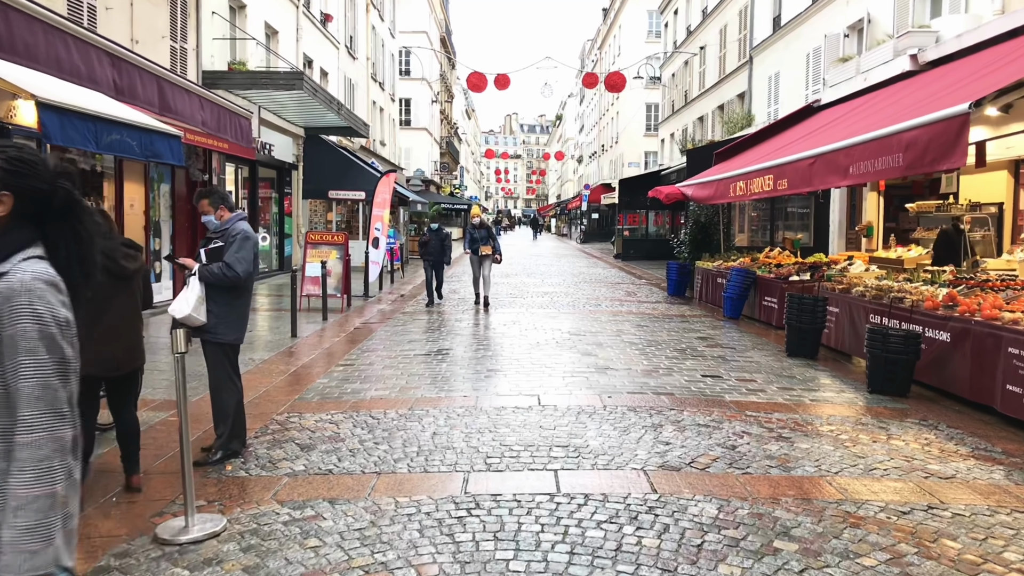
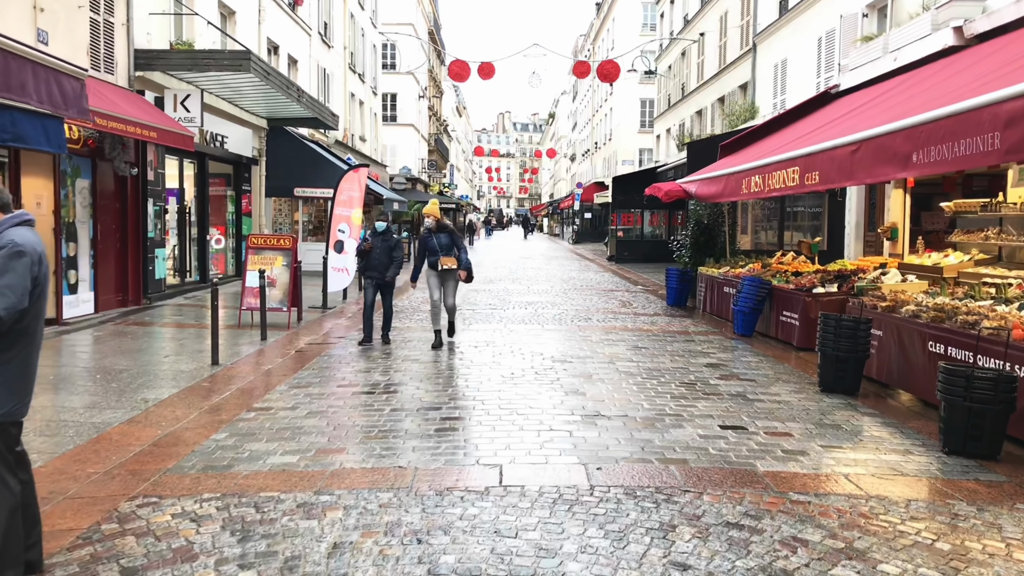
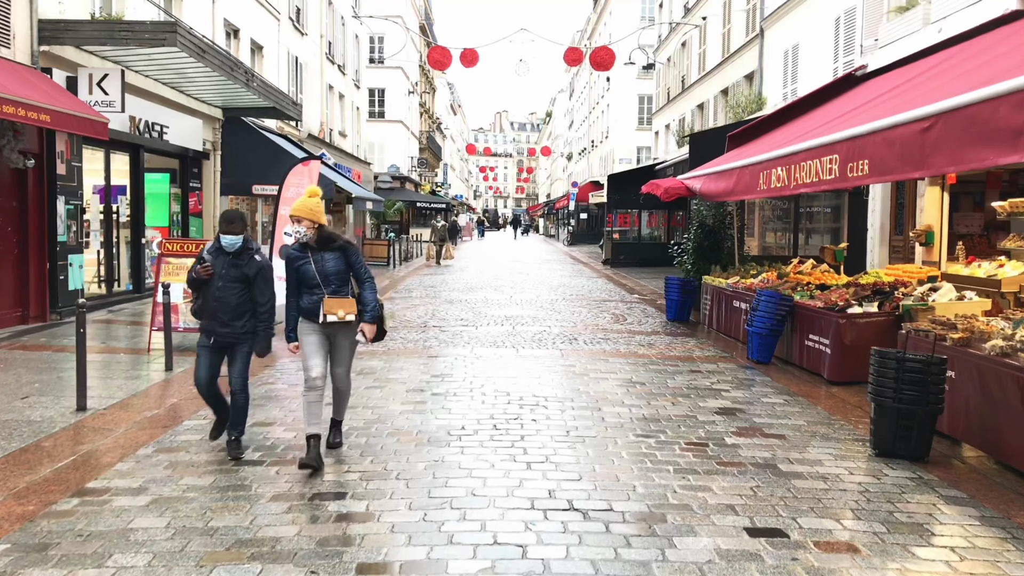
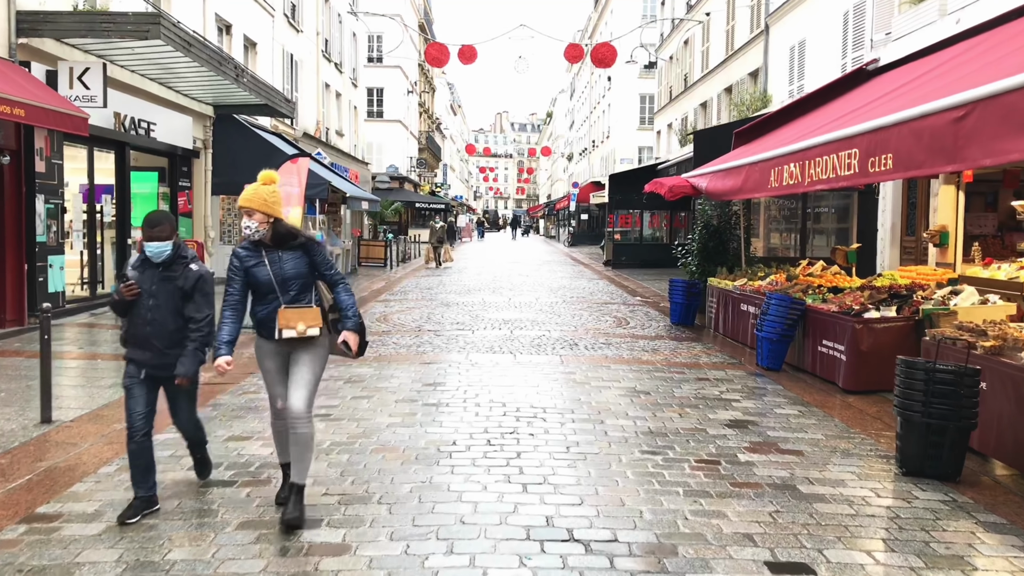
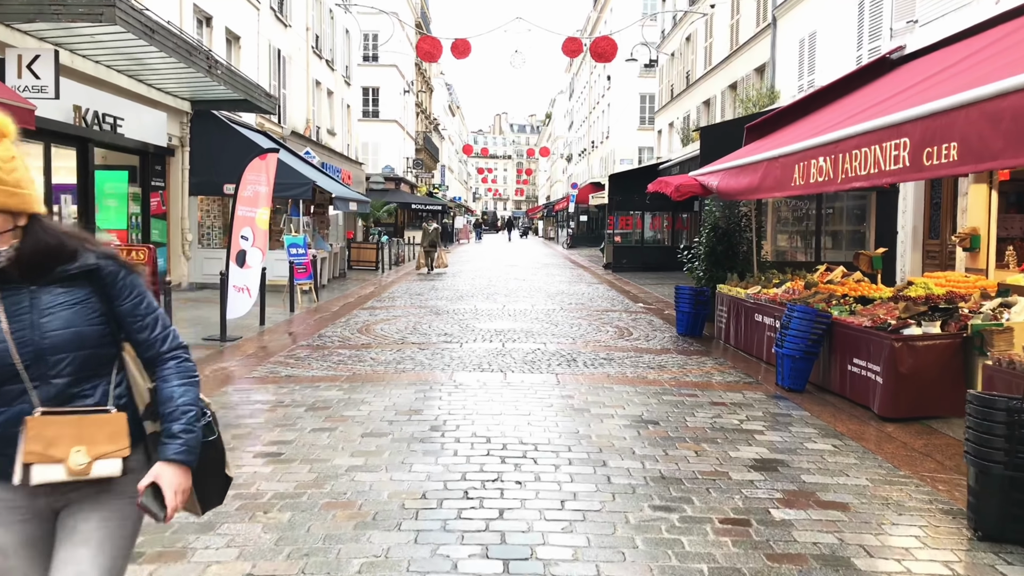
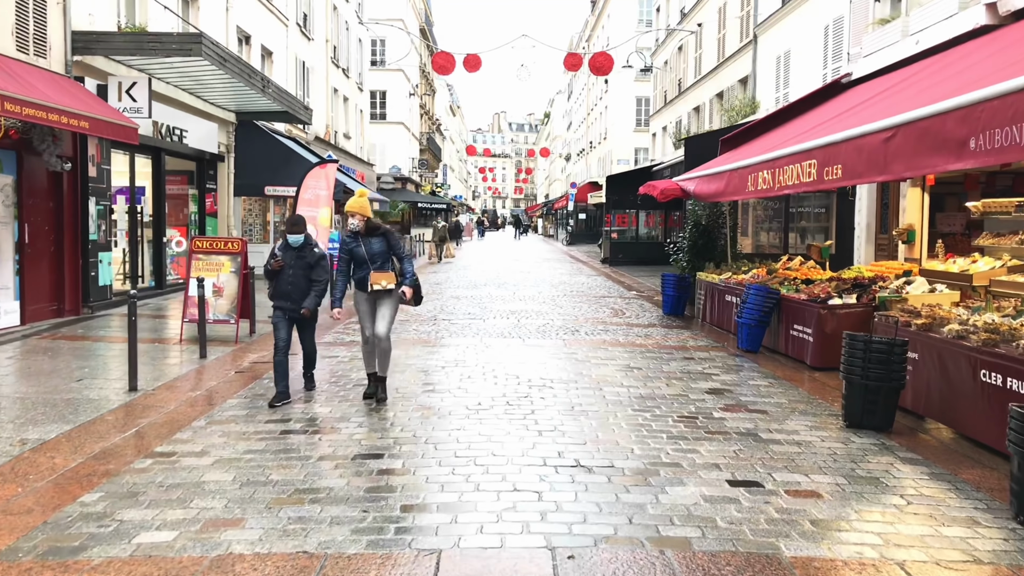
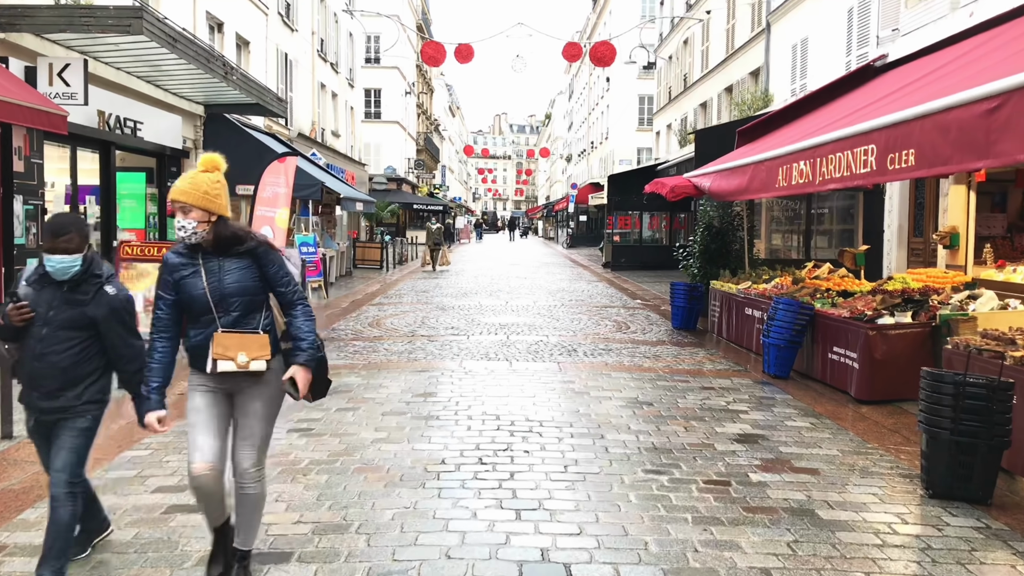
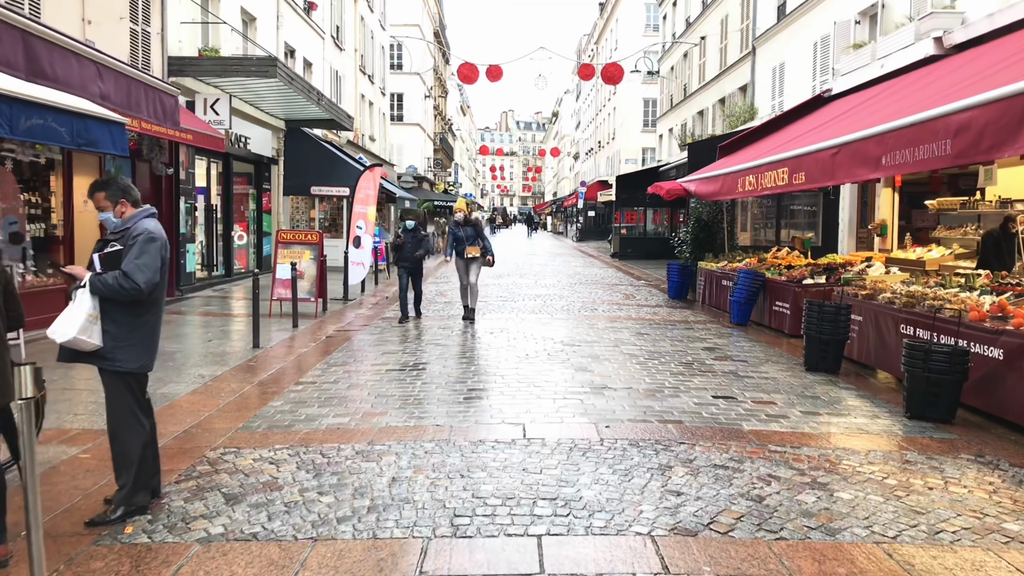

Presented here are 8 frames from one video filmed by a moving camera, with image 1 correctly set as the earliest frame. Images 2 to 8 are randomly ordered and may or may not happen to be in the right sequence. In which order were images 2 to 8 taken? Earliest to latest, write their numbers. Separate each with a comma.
8, 2, 6, 3, 4, 7, 5
